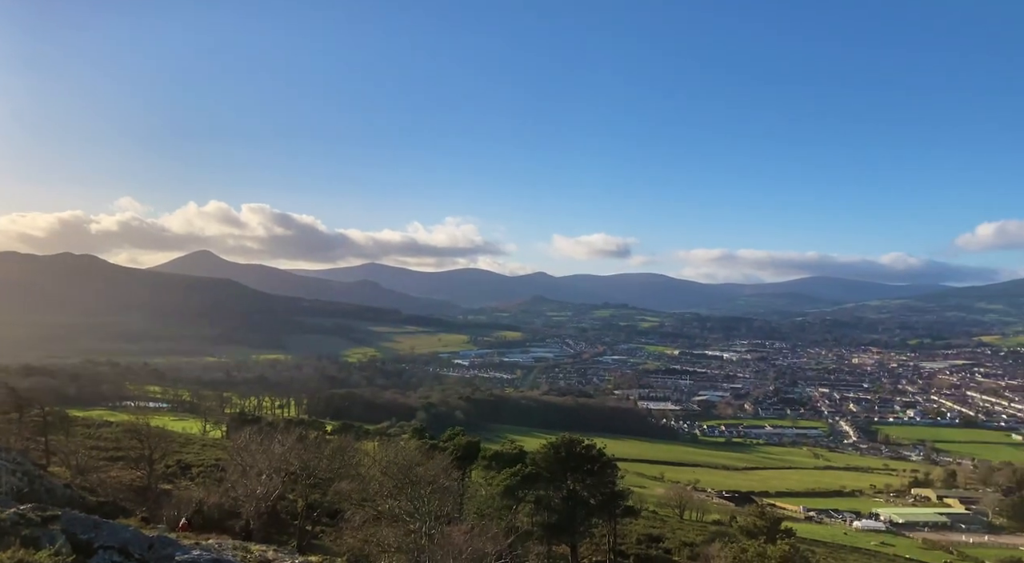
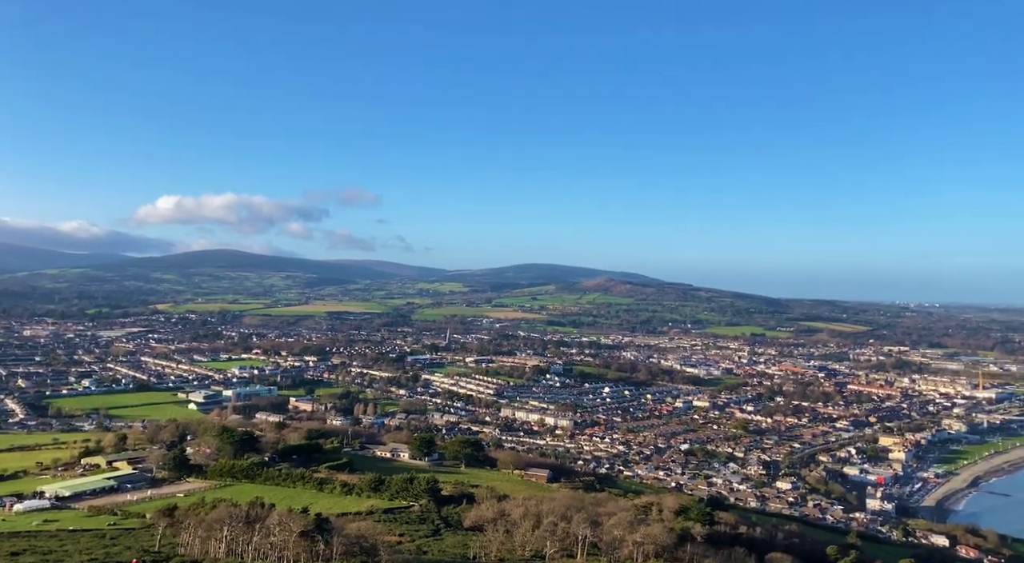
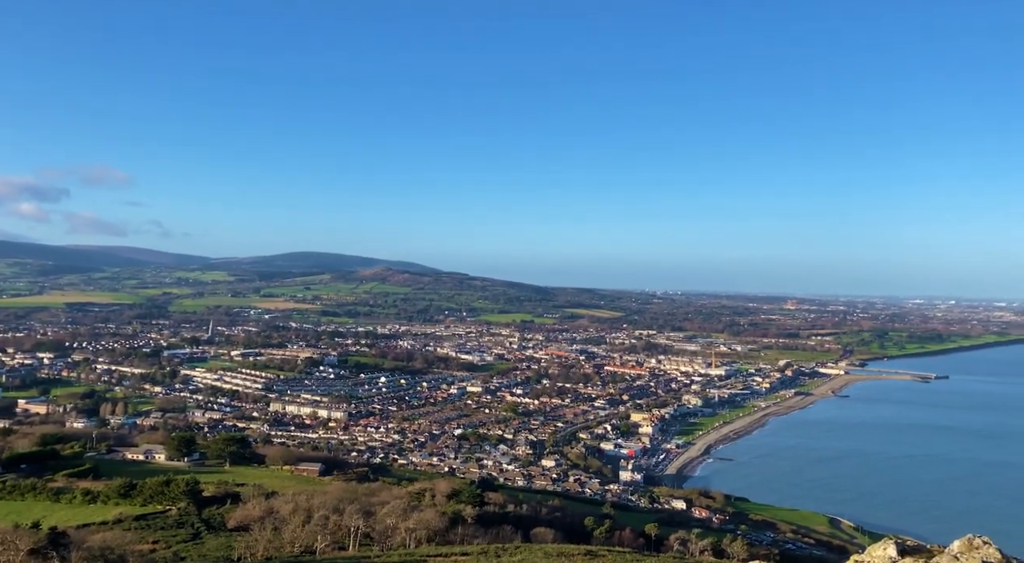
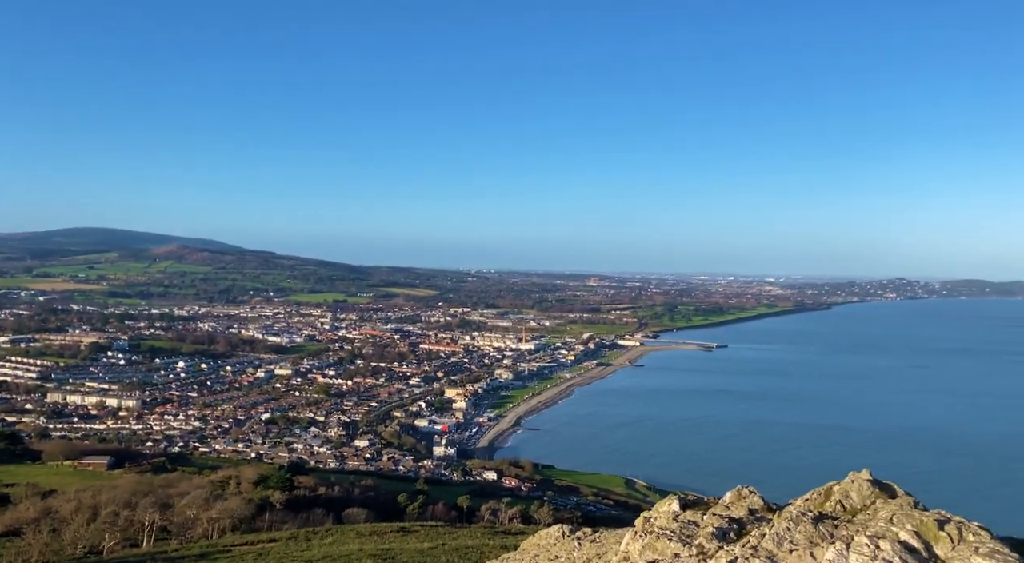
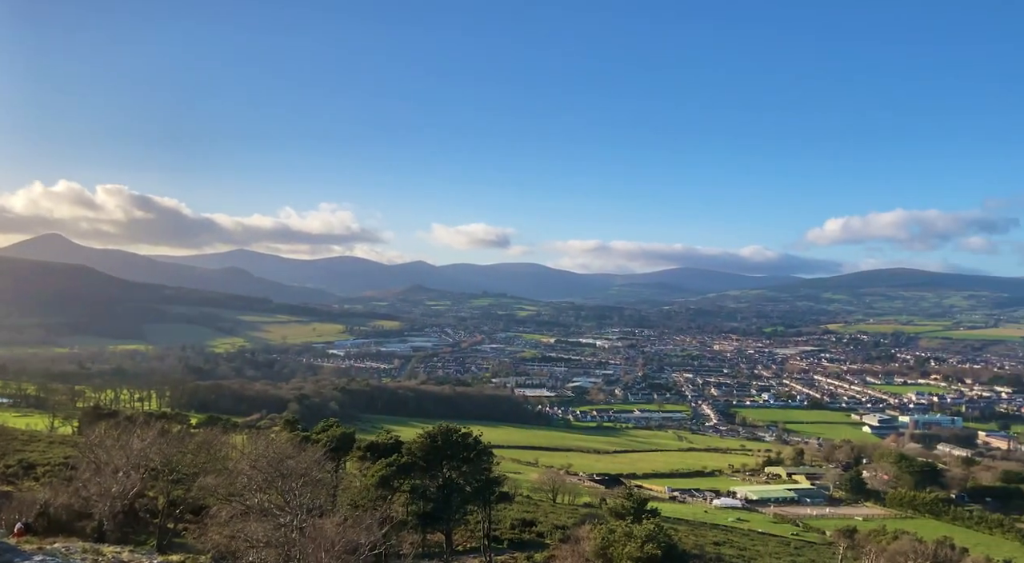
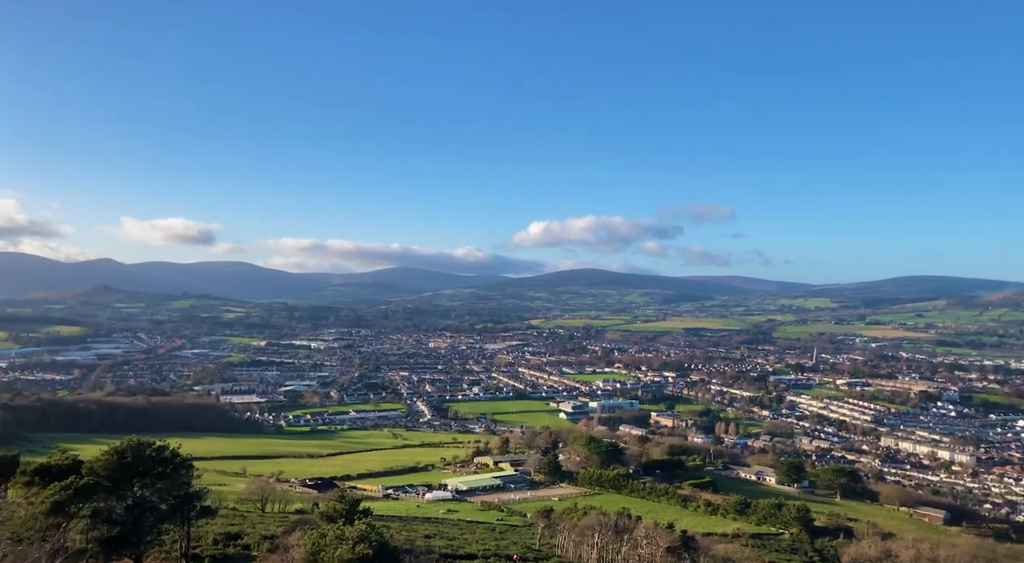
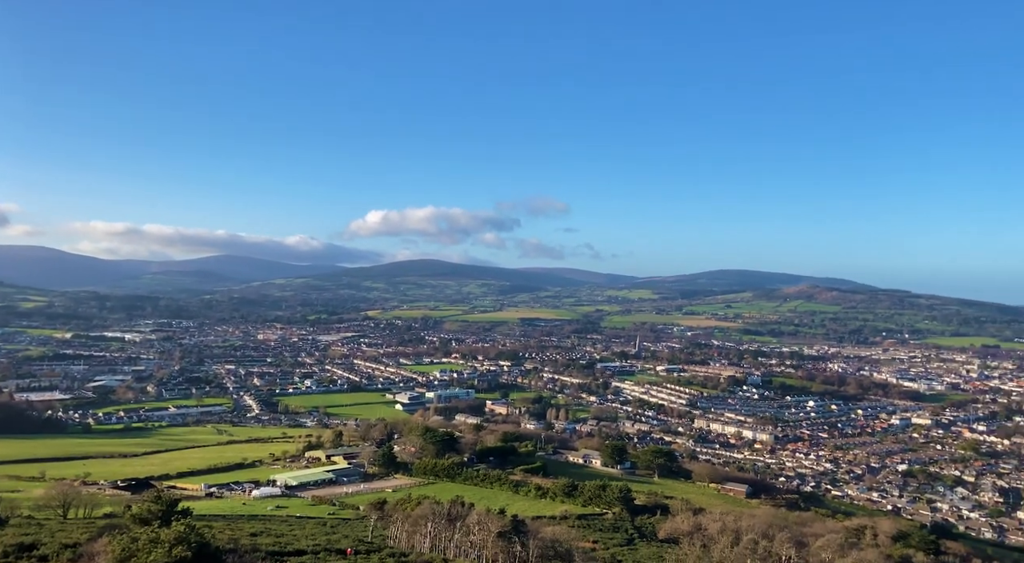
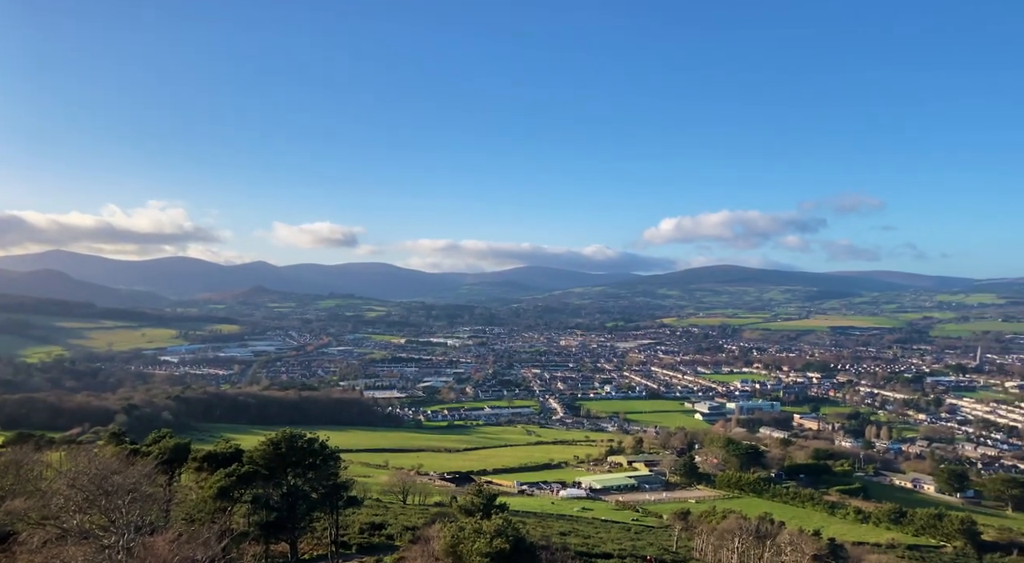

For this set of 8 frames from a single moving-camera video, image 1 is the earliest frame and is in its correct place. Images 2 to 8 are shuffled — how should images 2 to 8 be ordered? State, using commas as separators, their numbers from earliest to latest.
5, 8, 6, 7, 2, 3, 4
